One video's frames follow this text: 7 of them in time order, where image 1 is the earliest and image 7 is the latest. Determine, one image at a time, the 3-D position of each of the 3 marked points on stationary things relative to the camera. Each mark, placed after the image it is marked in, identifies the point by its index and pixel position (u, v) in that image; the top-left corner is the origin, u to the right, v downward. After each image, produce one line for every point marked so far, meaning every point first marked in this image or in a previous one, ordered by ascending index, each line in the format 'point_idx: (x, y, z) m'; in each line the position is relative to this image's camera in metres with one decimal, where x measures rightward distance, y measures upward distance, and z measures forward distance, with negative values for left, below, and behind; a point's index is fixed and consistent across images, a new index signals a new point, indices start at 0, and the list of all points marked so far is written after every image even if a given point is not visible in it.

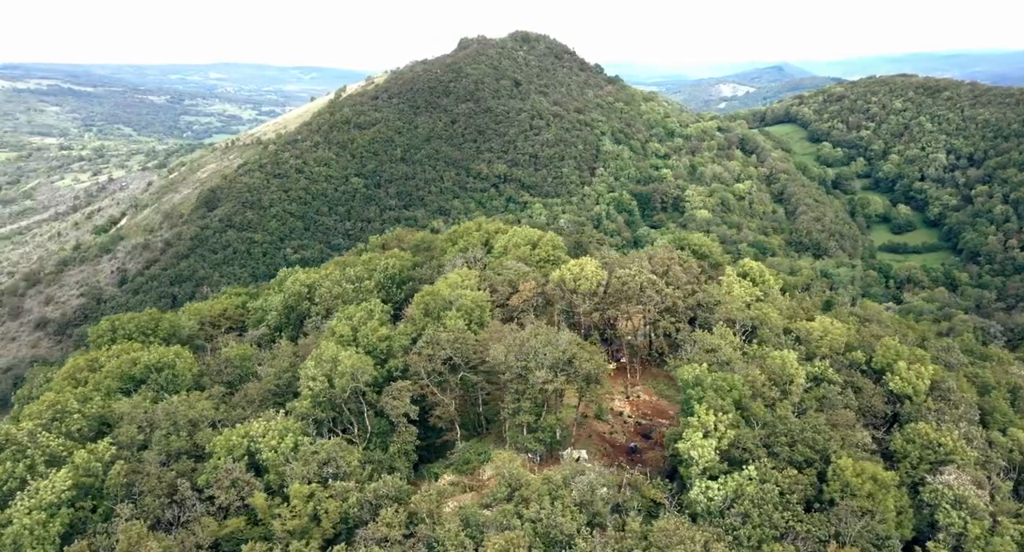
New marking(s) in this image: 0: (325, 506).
0: (-5.9, -6.9, +18.5) m
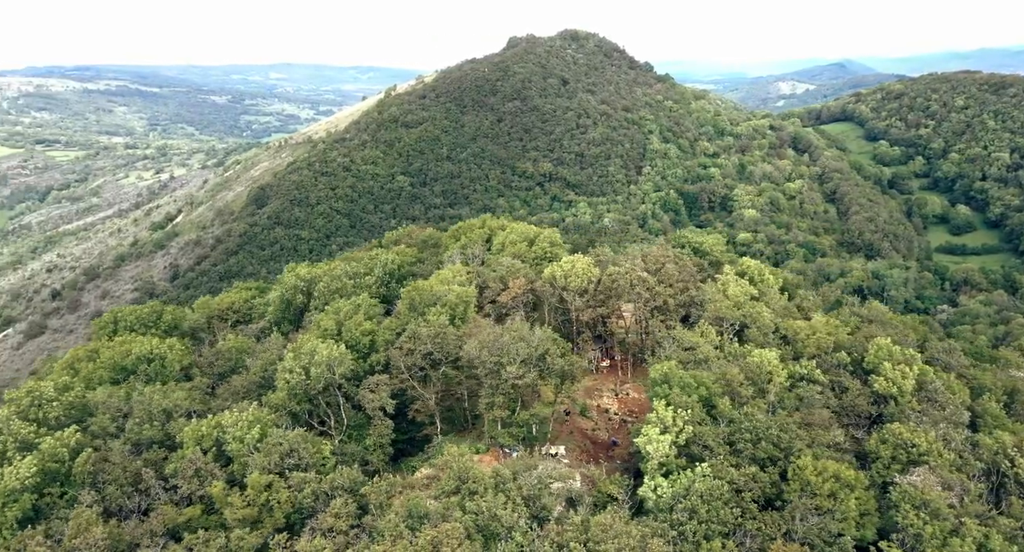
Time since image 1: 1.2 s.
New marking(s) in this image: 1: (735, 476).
0: (-7.2, -6.7, +18.6) m
1: (+6.5, -5.8, +18.3) m
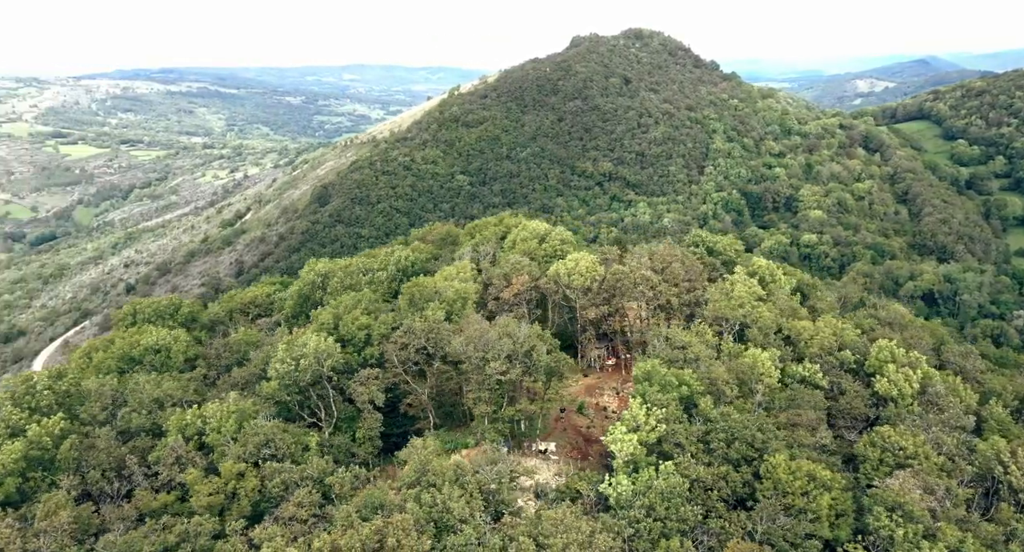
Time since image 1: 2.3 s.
0: (-8.2, -6.4, +18.9) m
1: (+5.4, -5.8, +18.2) m
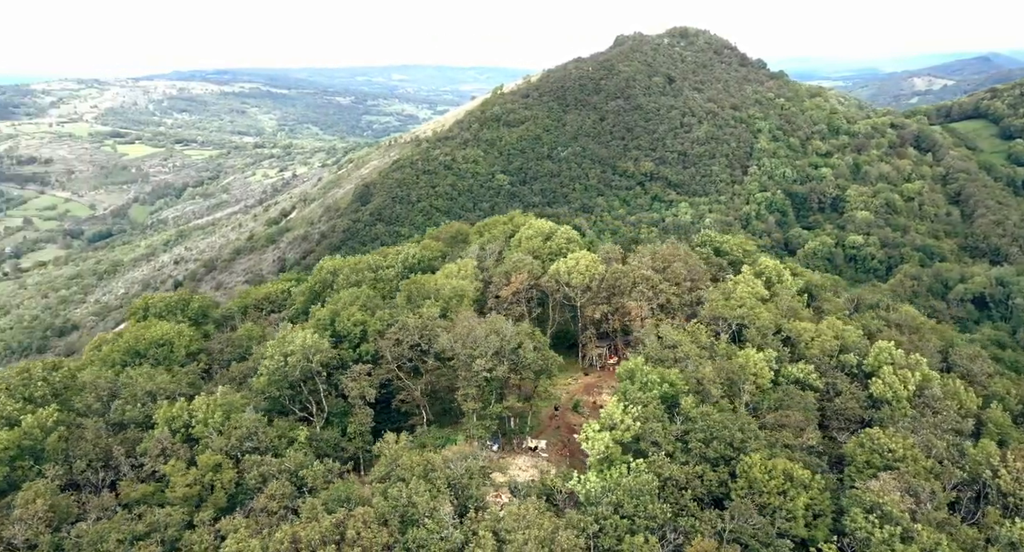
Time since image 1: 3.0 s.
0: (-9.0, -6.3, +19.1) m
1: (+4.7, -5.7, +18.1) m
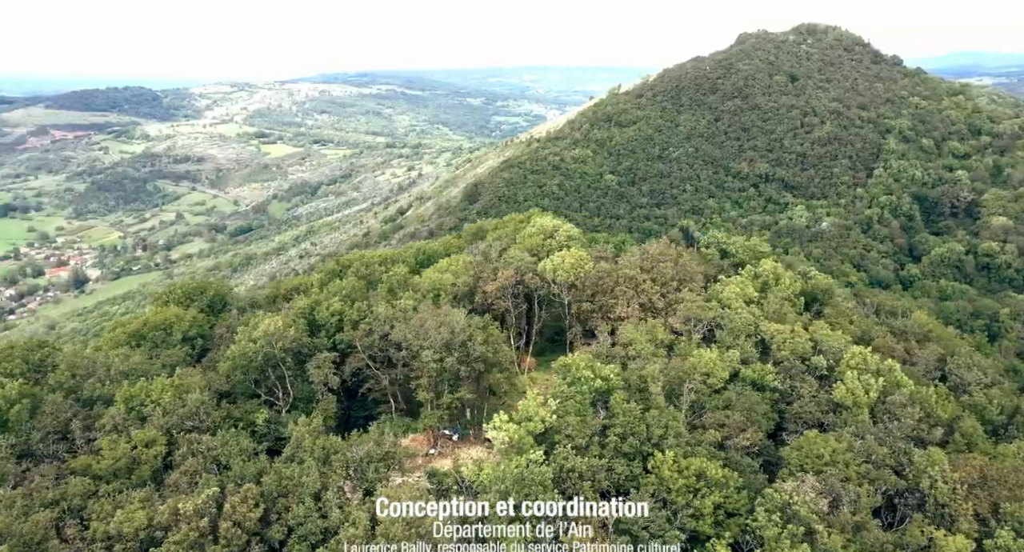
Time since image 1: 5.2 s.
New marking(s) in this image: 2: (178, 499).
0: (-11.7, -5.8, +20.3) m
1: (+1.9, -5.6, +18.6) m
2: (-9.3, -6.1, +17.4) m
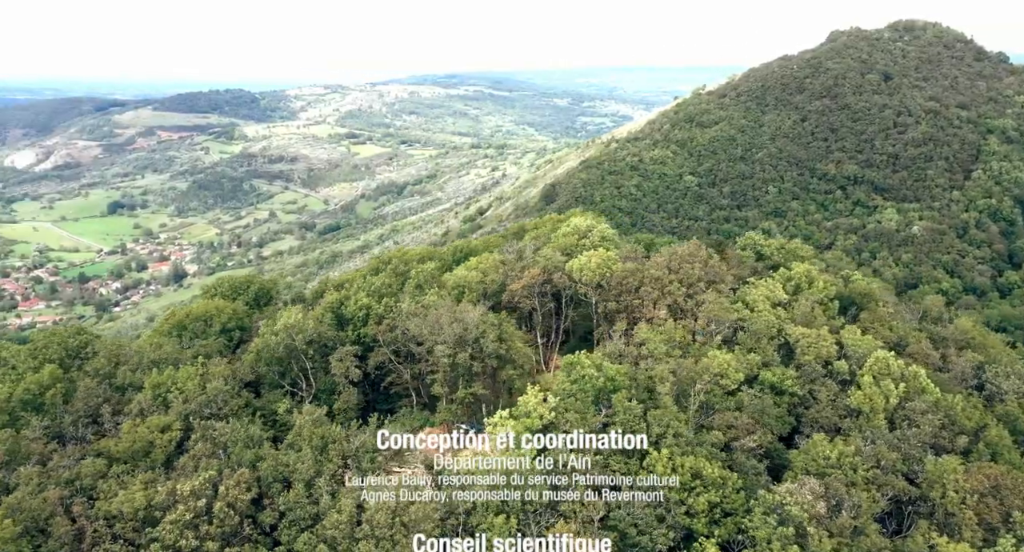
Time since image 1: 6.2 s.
0: (-11.7, -5.6, +21.7) m
1: (+1.8, -5.6, +19.1) m
2: (-9.5, -5.9, +18.6) m
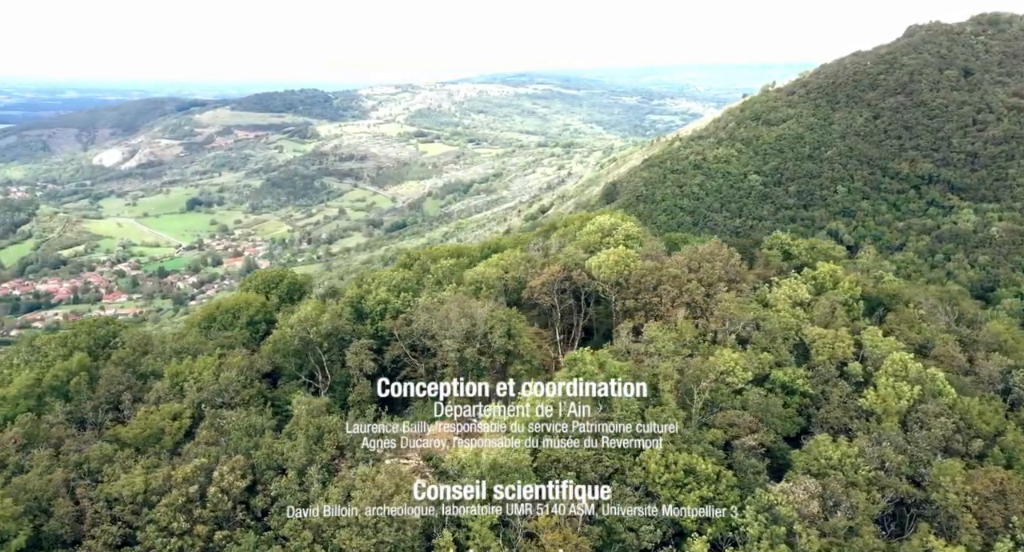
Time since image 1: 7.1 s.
0: (-11.7, -5.4, +22.8) m
1: (+1.6, -5.5, +19.6) m
2: (-9.7, -5.7, +19.7) m
